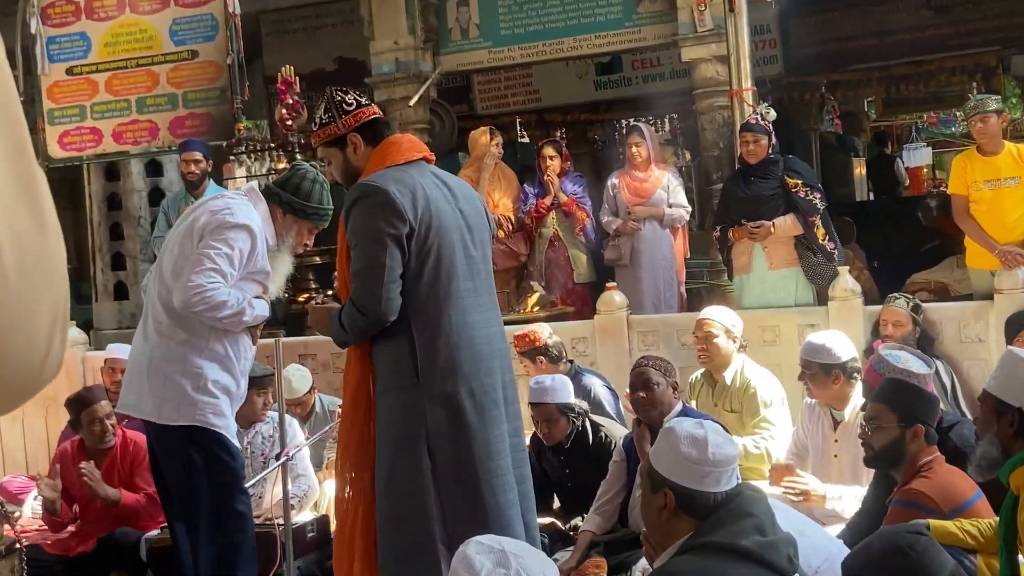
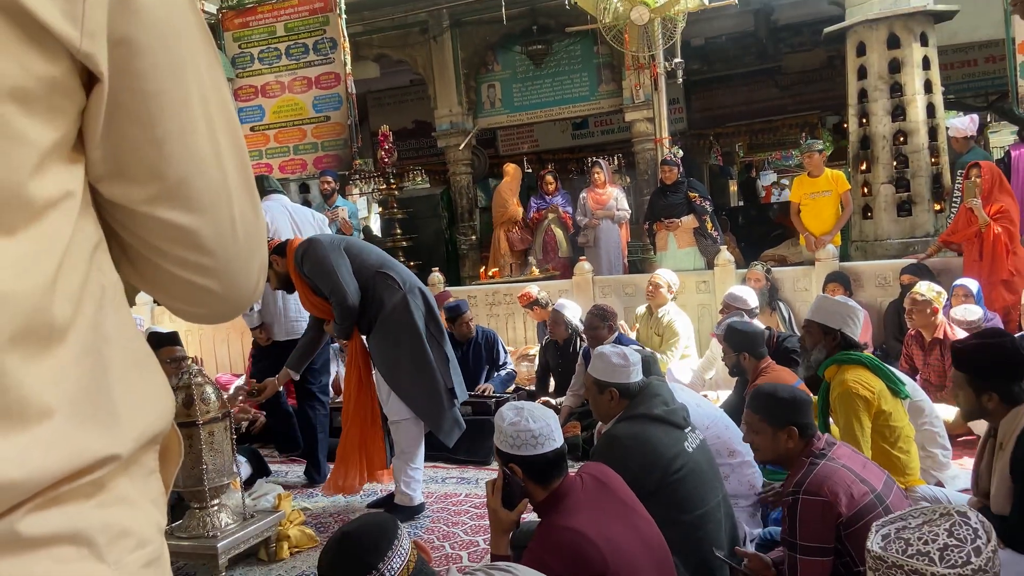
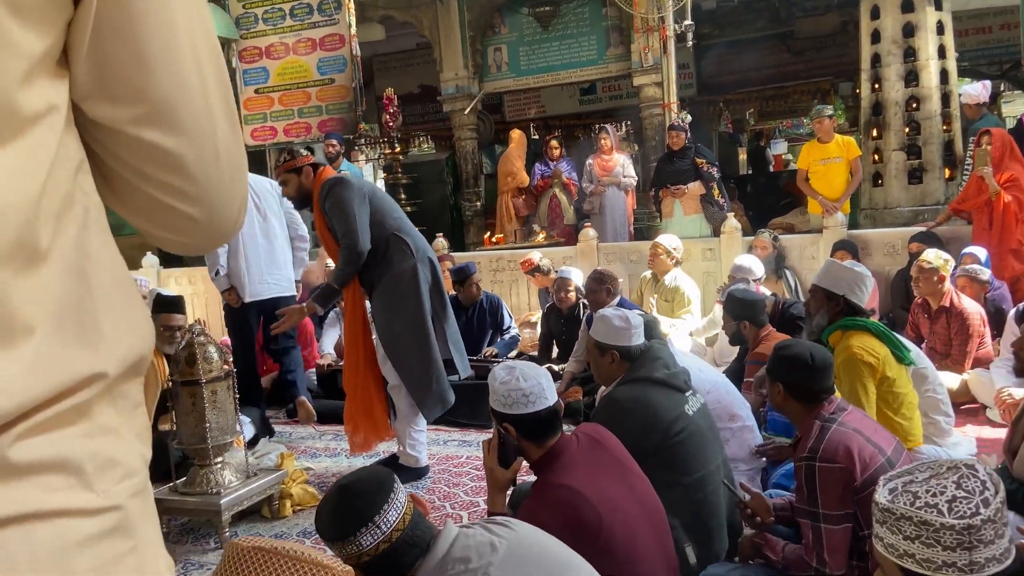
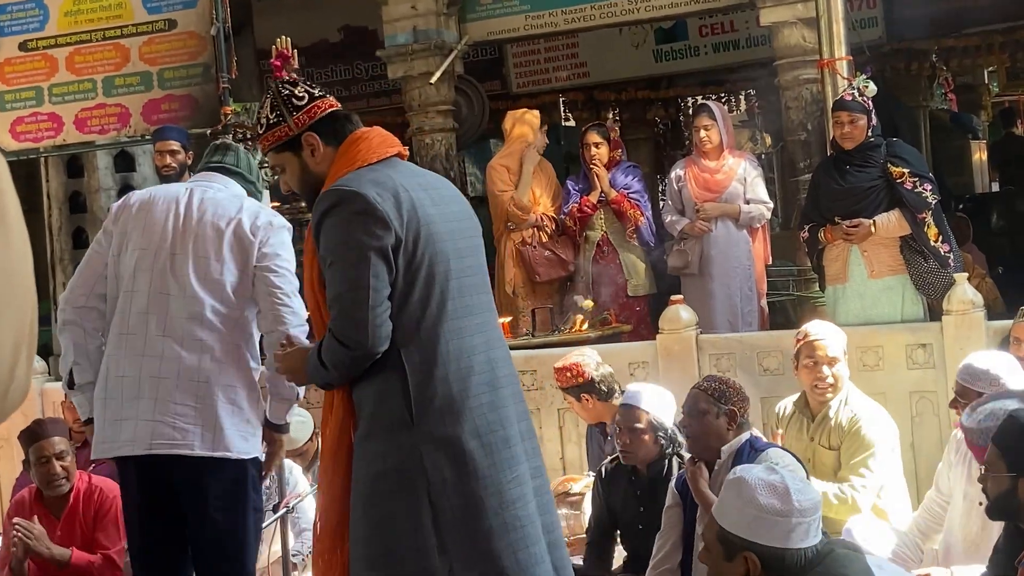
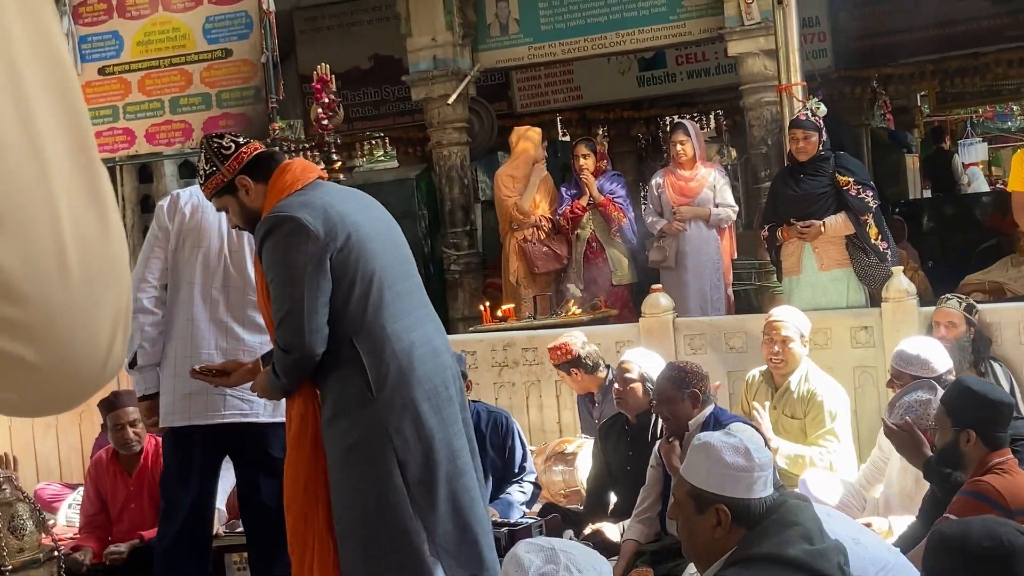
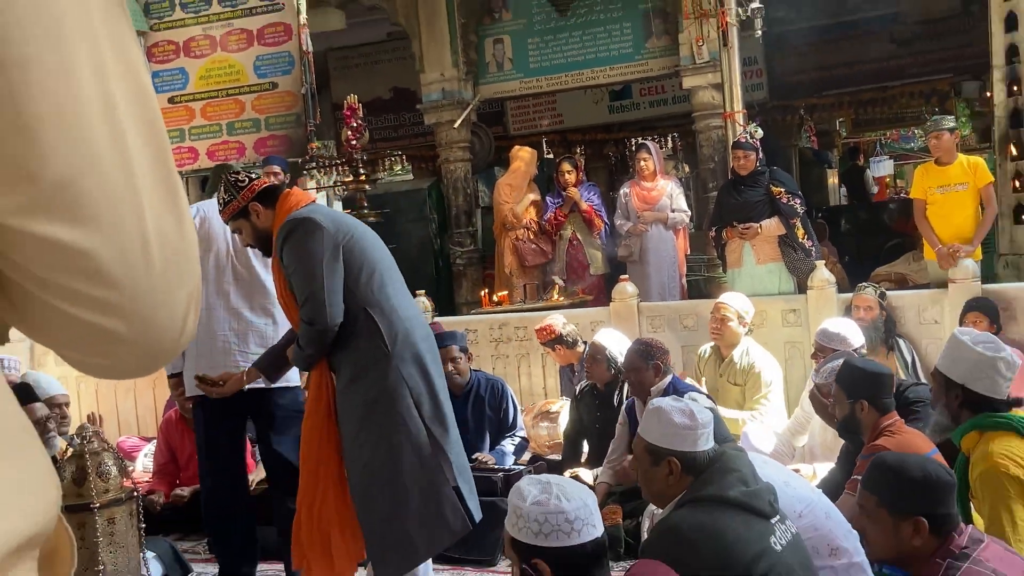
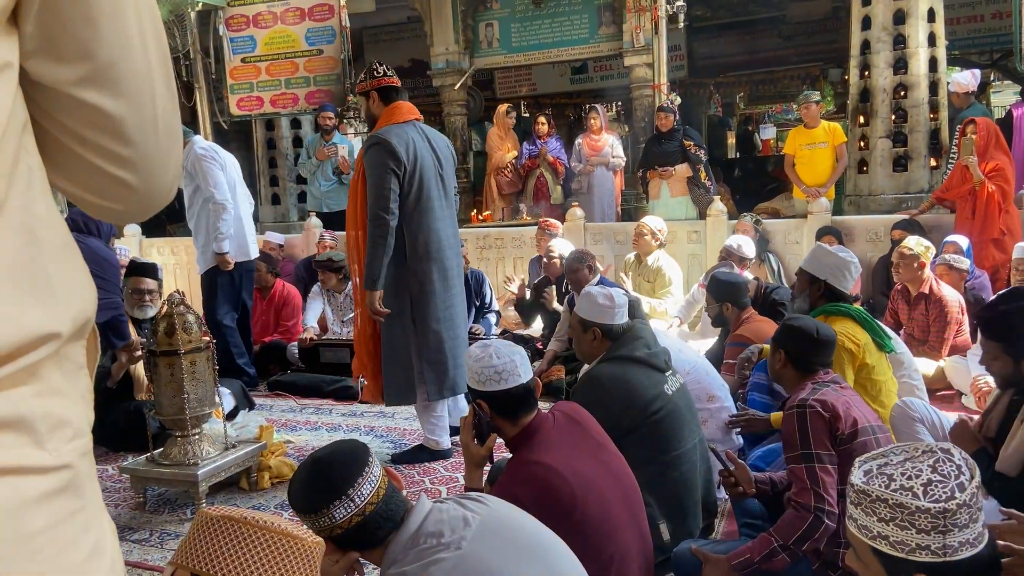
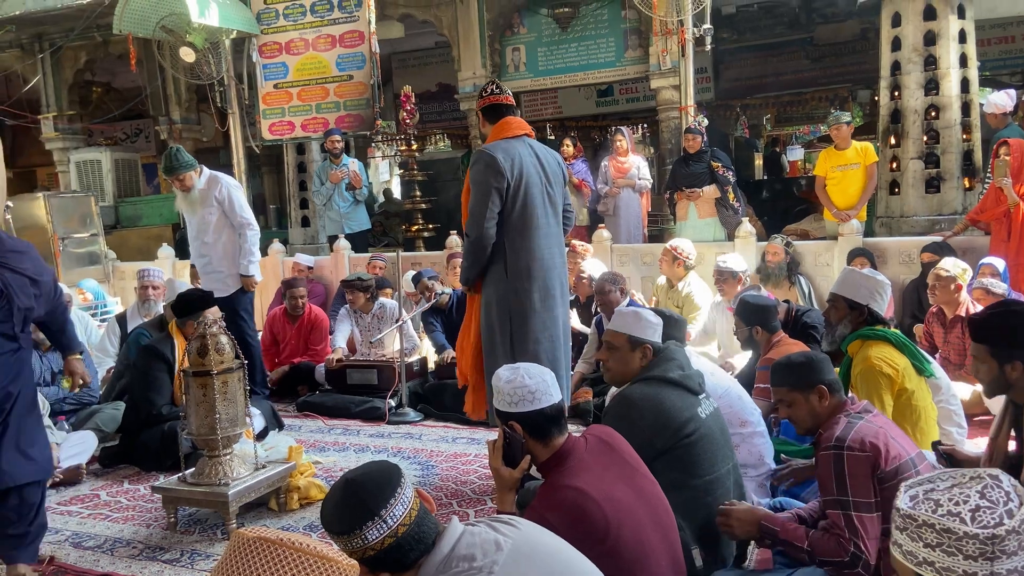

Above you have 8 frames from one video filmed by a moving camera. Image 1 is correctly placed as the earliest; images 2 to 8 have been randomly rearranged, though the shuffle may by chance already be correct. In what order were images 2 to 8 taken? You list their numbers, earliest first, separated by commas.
4, 5, 6, 2, 3, 7, 8
